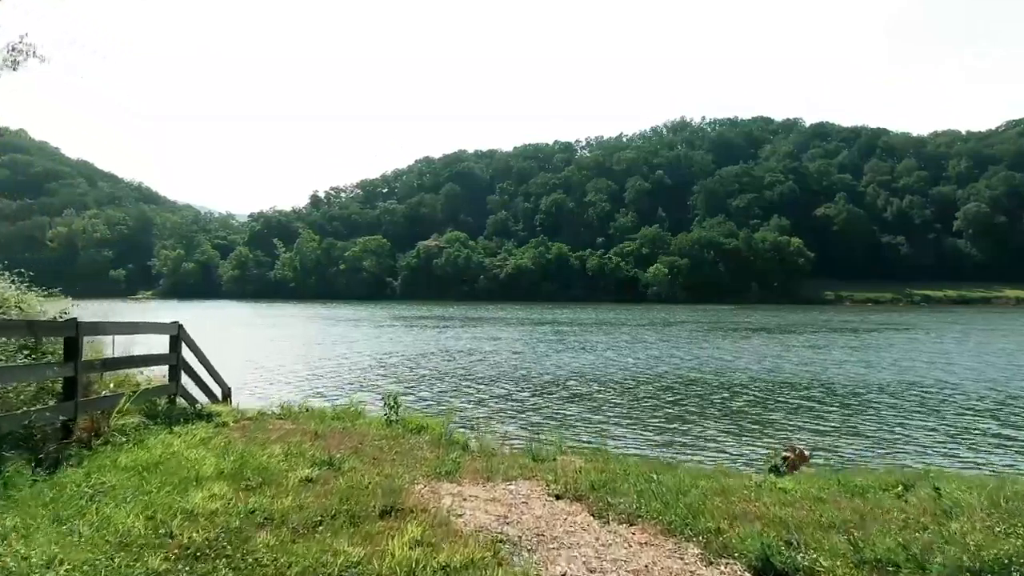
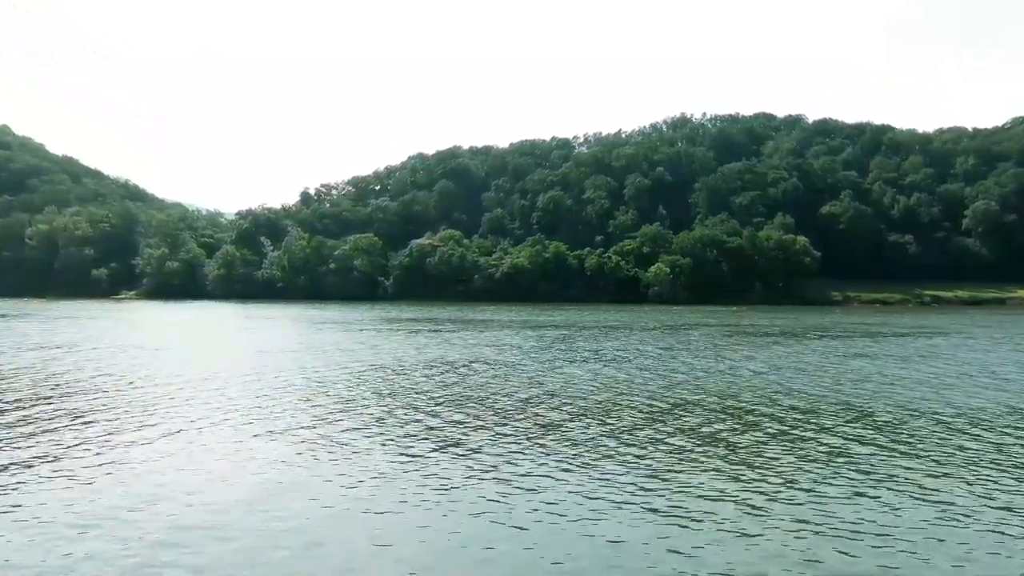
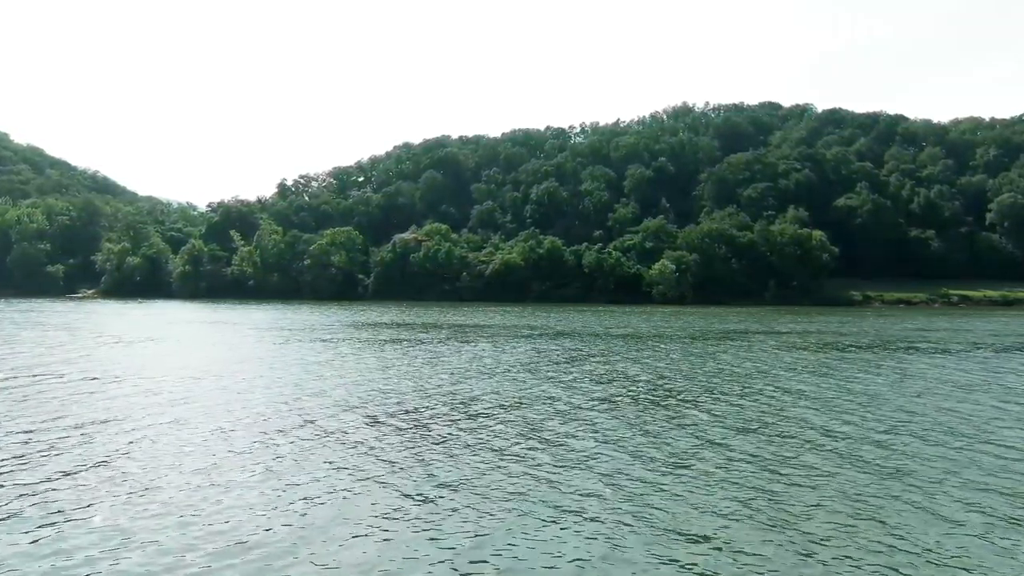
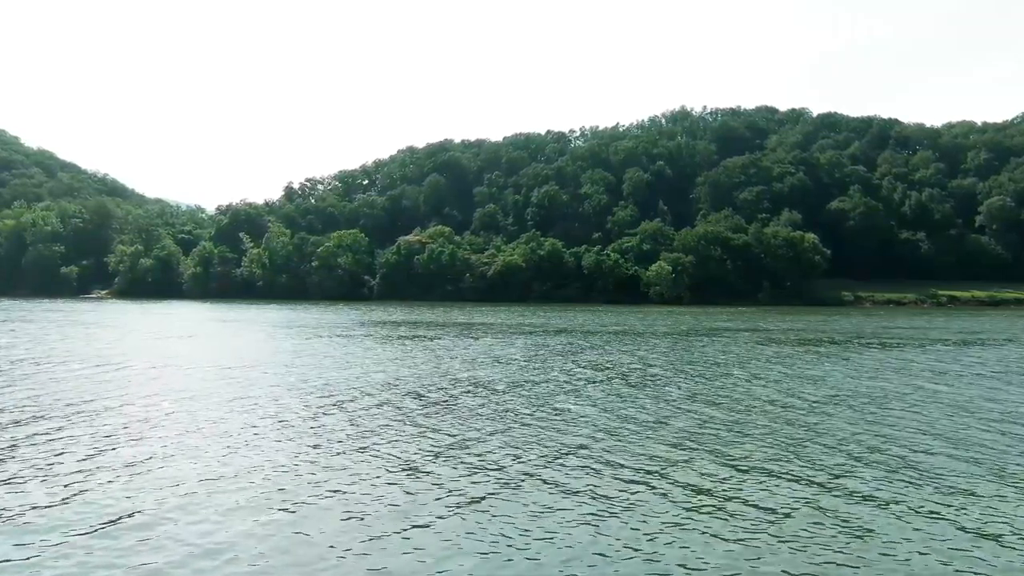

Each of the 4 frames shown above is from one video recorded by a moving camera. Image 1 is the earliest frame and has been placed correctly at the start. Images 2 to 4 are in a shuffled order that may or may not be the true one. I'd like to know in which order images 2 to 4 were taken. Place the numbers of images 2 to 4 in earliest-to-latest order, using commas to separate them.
2, 4, 3
